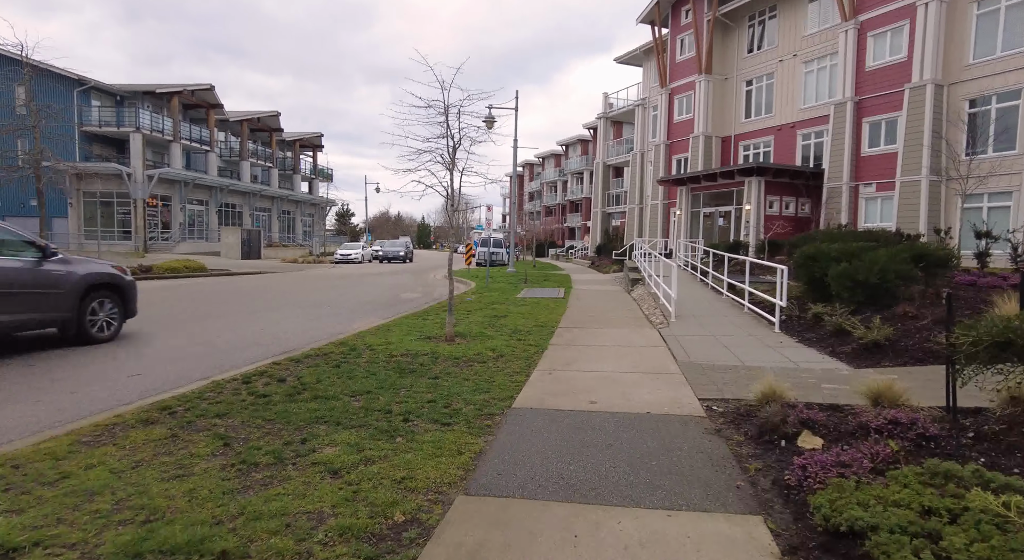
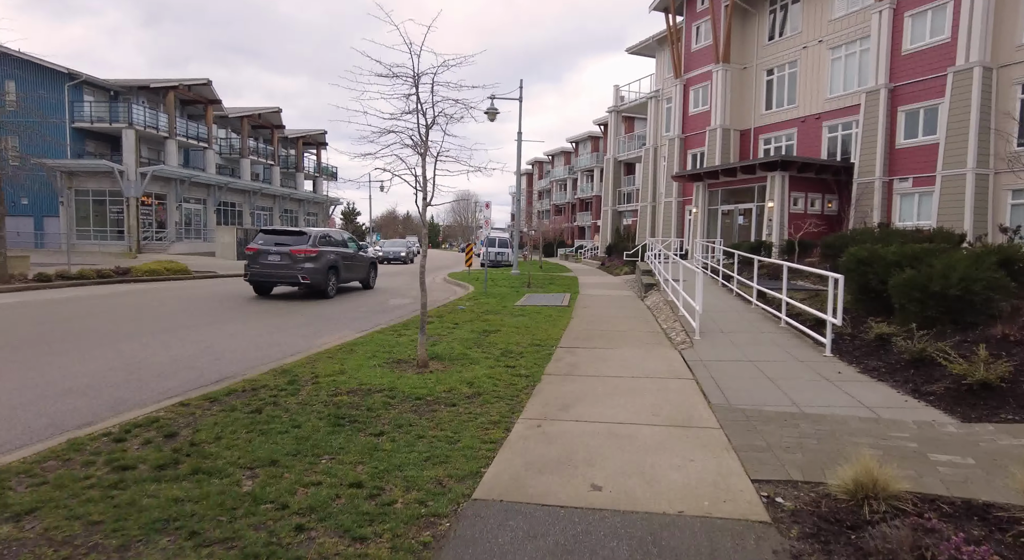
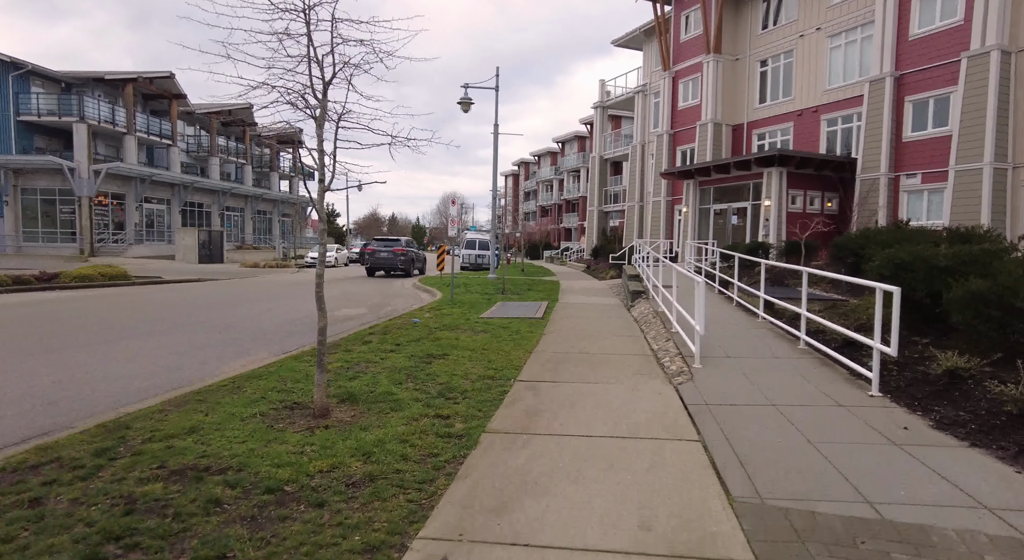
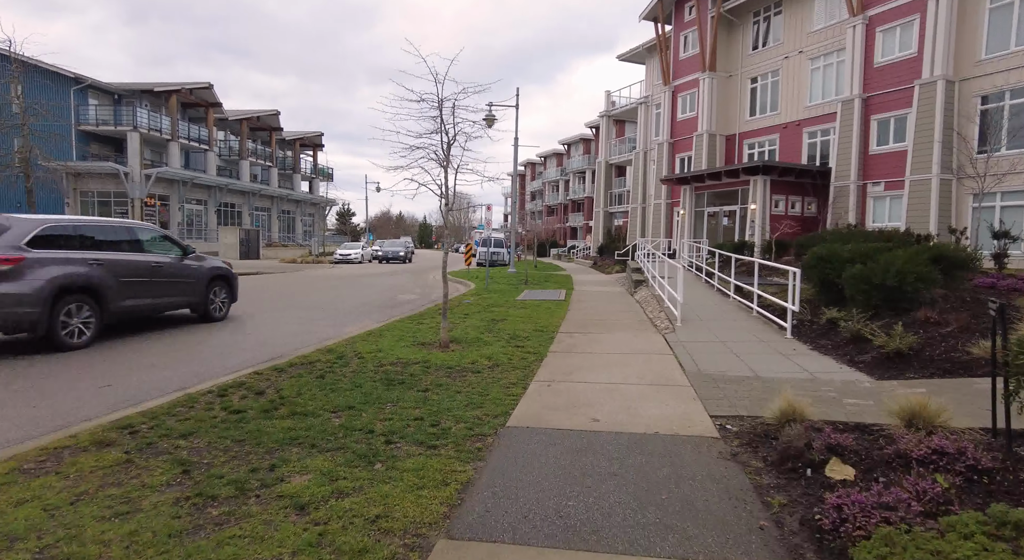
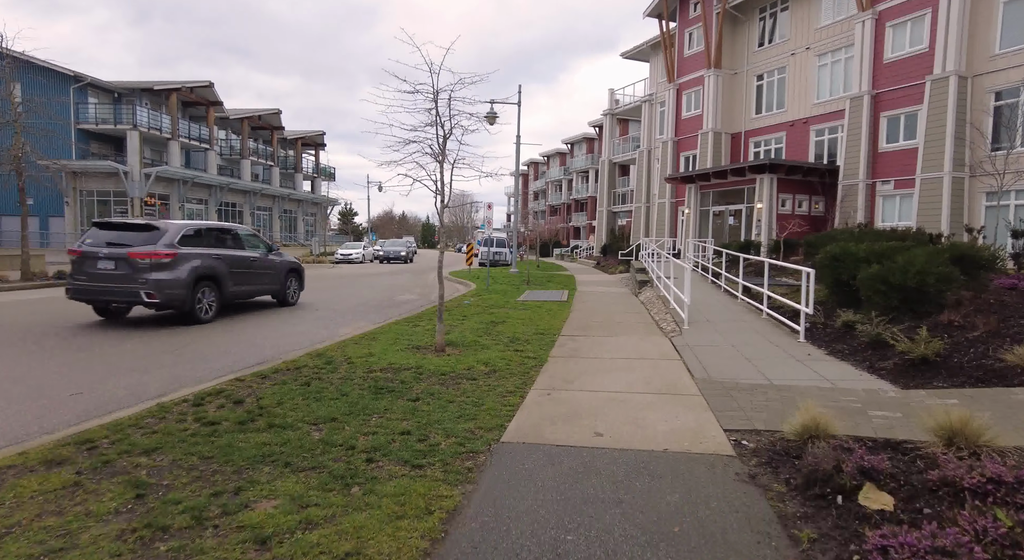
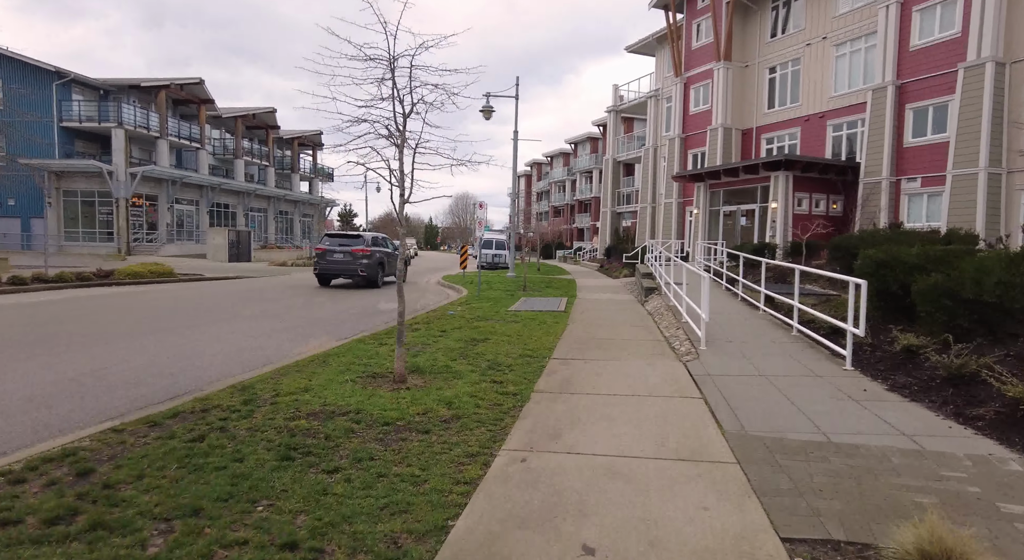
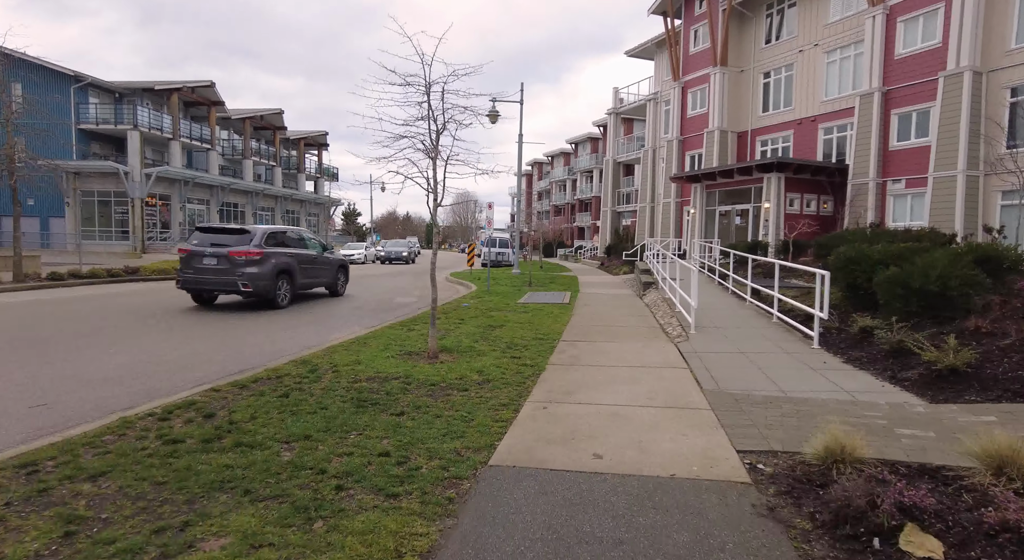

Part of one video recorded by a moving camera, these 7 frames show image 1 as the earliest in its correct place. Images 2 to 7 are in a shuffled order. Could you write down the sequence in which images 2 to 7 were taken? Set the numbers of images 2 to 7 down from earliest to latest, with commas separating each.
4, 5, 7, 2, 6, 3
